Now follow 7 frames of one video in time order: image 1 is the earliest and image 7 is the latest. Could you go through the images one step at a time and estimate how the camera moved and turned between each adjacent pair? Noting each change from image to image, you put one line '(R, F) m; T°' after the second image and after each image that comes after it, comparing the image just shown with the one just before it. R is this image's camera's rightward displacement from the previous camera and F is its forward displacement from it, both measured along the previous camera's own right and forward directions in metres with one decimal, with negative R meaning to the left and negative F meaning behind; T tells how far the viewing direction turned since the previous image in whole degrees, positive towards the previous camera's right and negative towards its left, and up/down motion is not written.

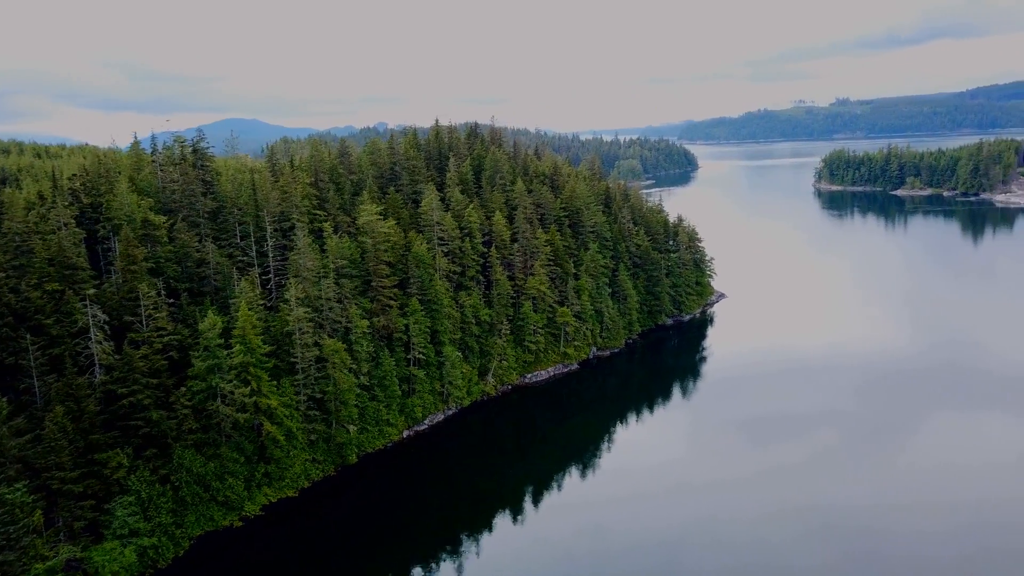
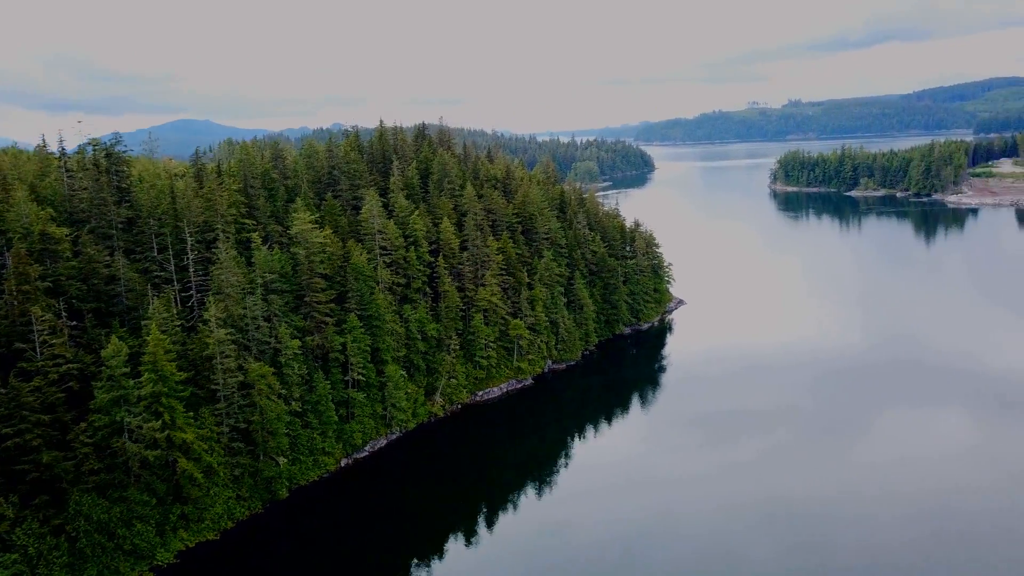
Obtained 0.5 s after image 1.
(+1.1, +3.8) m; +3°
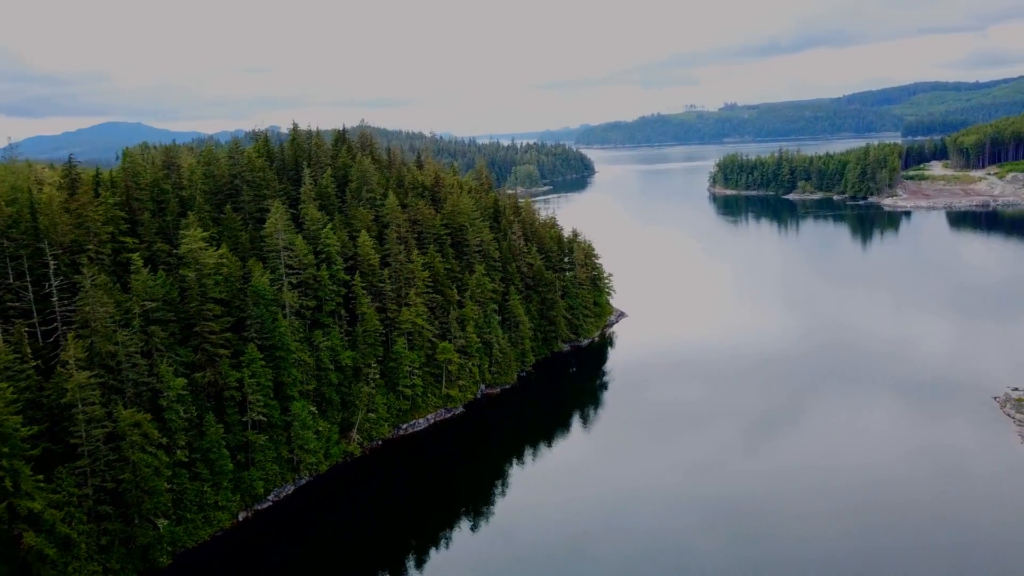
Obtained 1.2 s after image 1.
(+1.6, +5.3) m; +5°
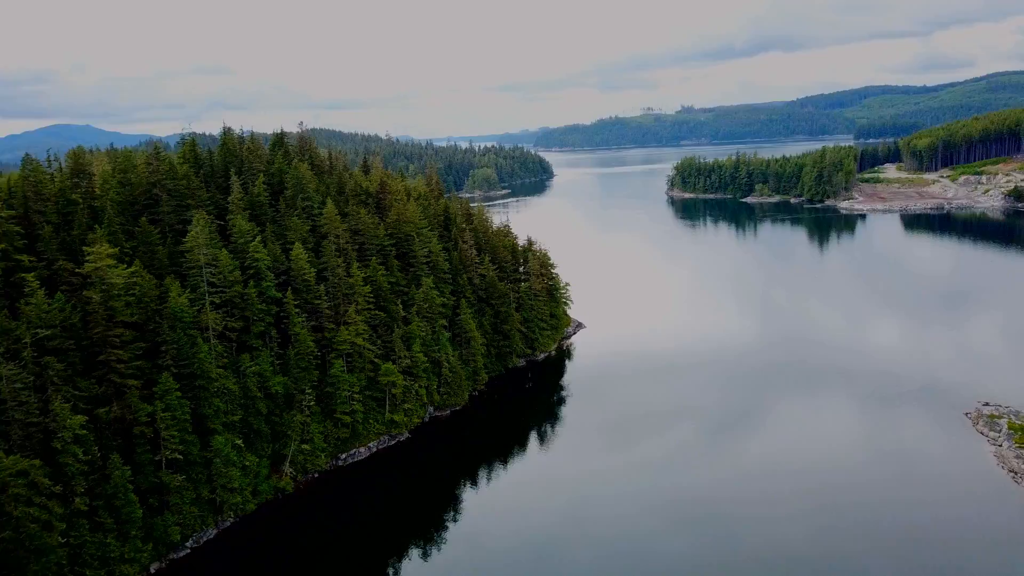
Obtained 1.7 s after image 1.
(+1.0, +3.7) m; +3°
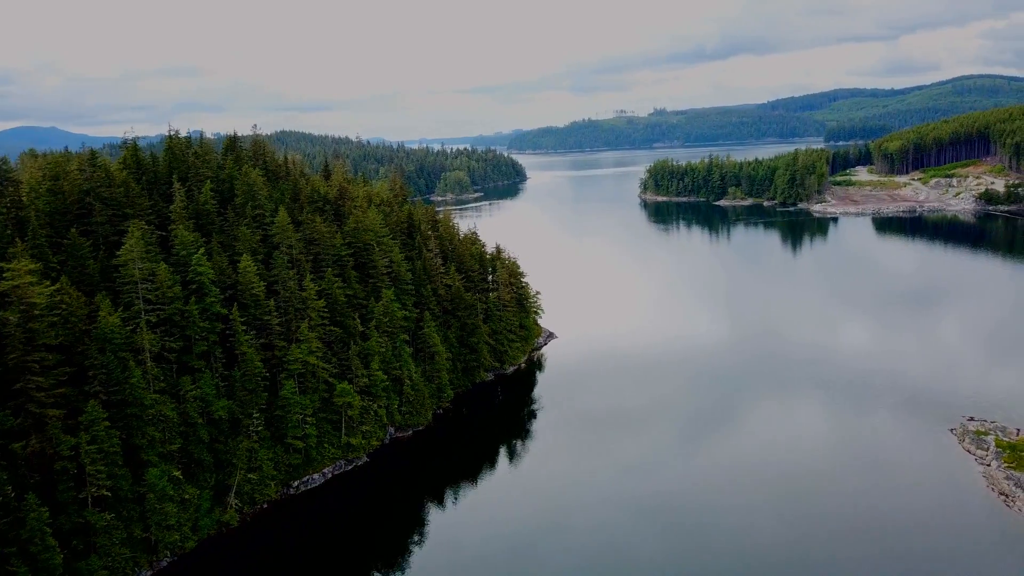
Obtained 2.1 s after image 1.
(+0.8, +2.9) m; +2°
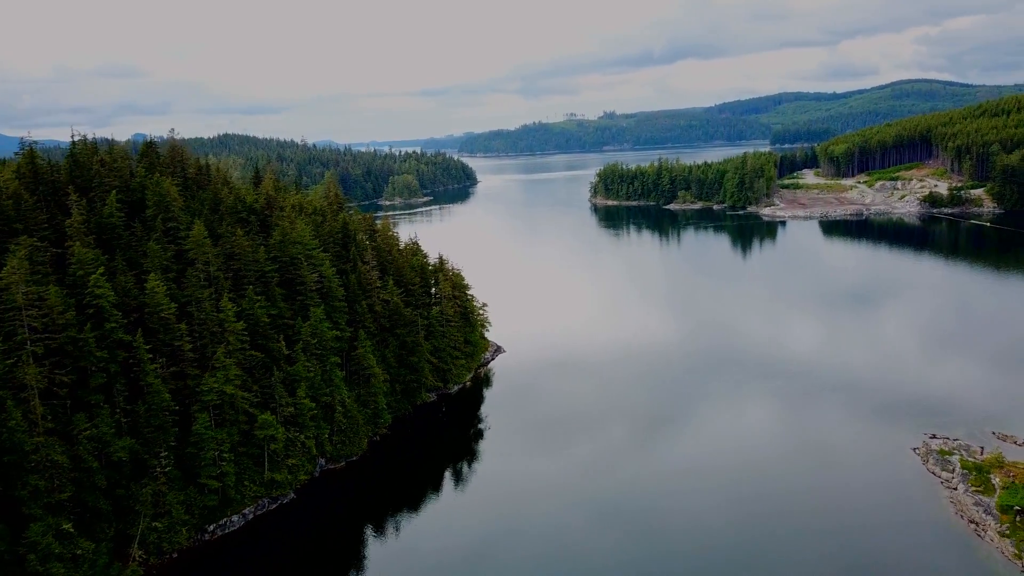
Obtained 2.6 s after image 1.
(+1.0, +3.5) m; +4°
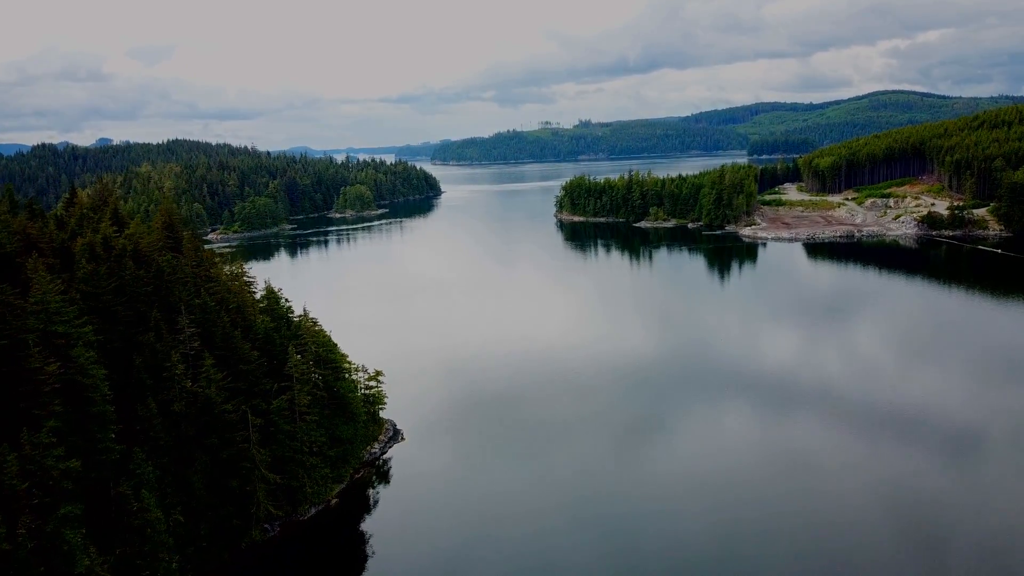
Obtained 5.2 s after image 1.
(+5.7, +17.8) m; +2°
